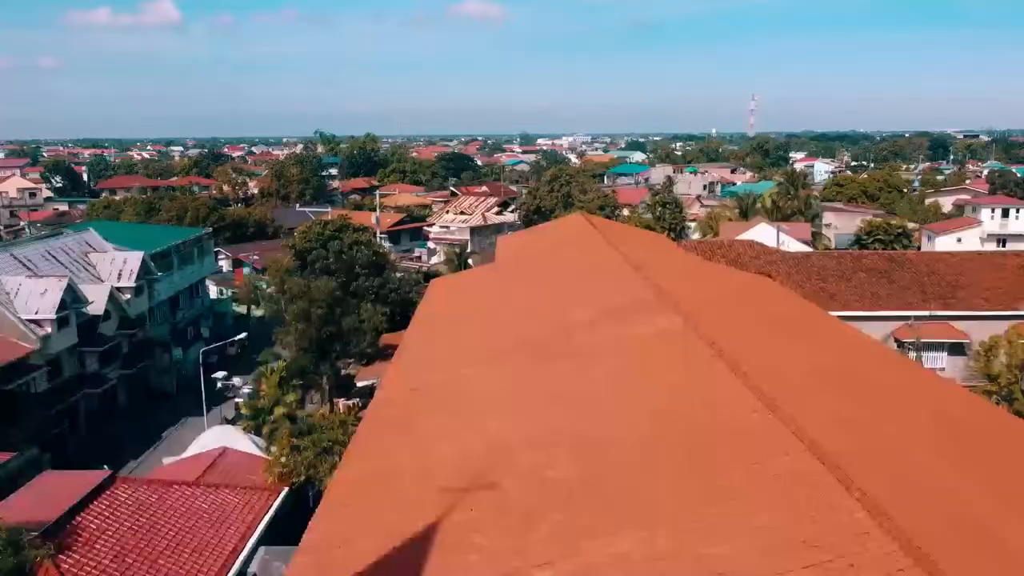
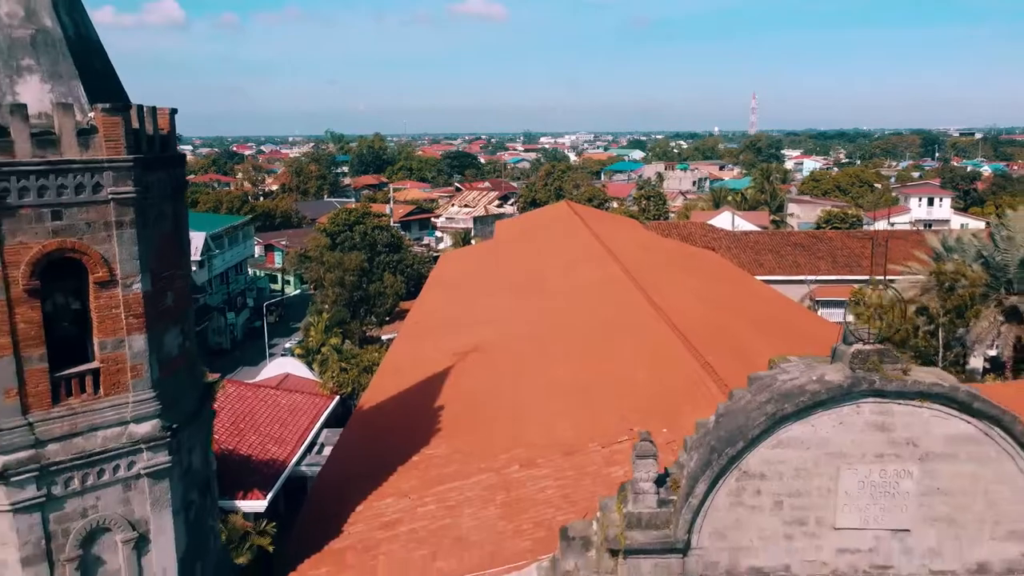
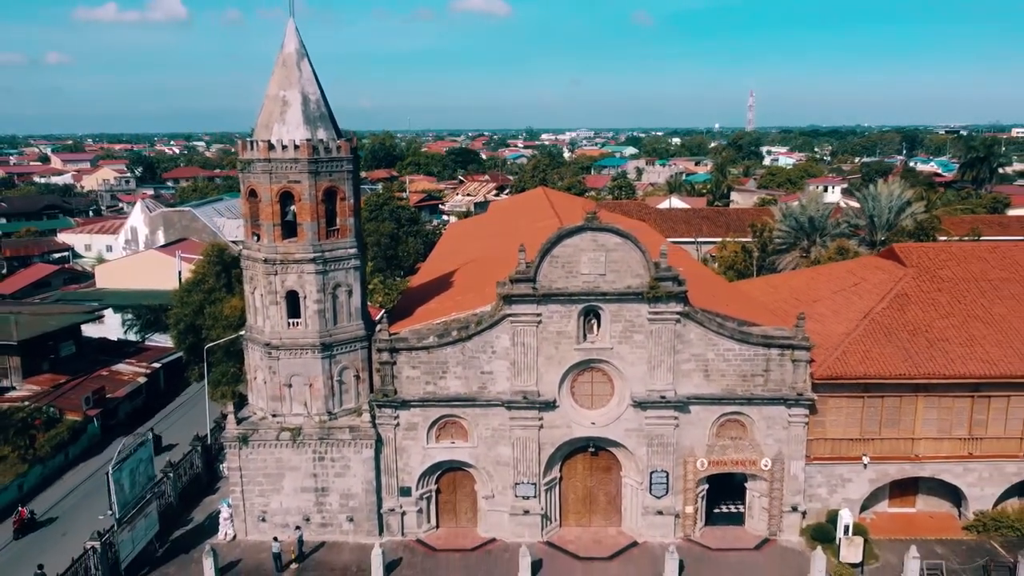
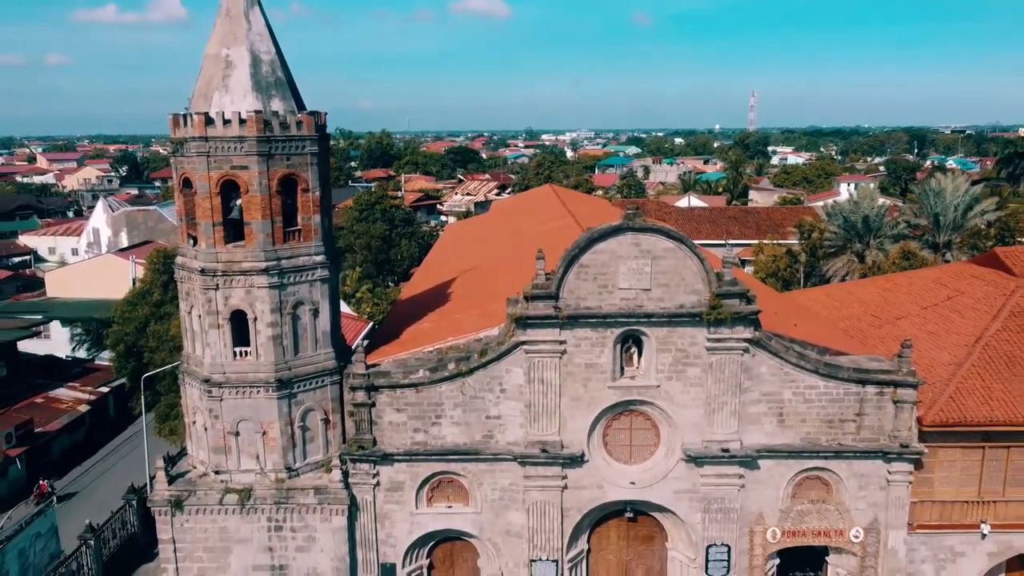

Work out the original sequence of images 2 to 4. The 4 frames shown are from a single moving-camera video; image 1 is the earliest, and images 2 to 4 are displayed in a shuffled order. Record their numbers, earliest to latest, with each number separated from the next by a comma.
2, 4, 3
